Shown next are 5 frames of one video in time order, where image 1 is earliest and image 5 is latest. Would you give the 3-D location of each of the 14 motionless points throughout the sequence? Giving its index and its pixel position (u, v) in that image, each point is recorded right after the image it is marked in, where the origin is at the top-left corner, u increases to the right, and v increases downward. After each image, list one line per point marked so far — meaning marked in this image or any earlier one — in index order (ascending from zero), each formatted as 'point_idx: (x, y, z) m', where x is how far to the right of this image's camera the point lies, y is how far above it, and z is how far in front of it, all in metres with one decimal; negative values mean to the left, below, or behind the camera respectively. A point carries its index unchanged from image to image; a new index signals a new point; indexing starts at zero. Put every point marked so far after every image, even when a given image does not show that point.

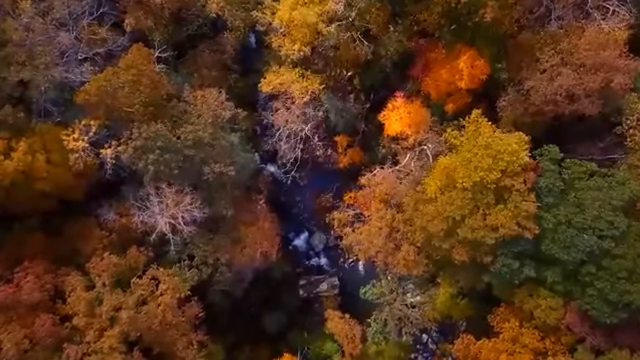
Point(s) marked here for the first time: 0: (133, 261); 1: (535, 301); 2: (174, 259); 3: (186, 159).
0: (-5.2, -2.3, +18.1) m
1: (+6.2, -3.5, +18.8) m
2: (-4.4, -2.4, +19.5) m
3: (-3.7, +0.6, +18.0) m
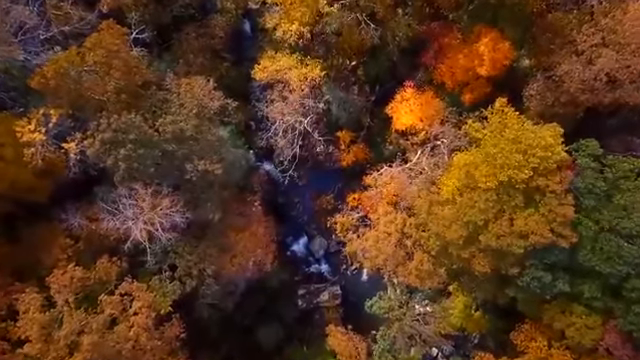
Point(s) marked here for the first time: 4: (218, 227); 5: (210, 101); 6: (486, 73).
0: (-5.2, -2.2, +15.7) m
1: (+6.2, -3.5, +16.3) m
2: (-4.4, -2.4, +17.1) m
3: (-3.7, +0.6, +15.6) m
4: (-2.8, -1.3, +17.9) m
5: (-2.7, +2.0, +16.4) m
6: (+4.6, +3.0, +18.0) m
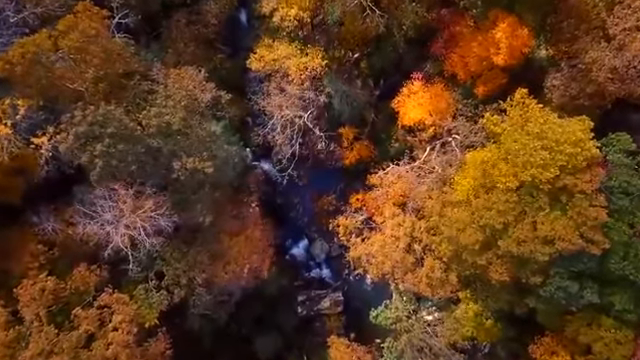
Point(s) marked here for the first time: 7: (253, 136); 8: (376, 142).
0: (-5.2, -2.2, +14.1) m
1: (+6.2, -3.5, +14.8) m
2: (-4.3, -2.3, +15.5) m
3: (-3.7, +0.6, +14.0) m
4: (-2.7, -1.3, +16.3) m
5: (-2.7, +2.0, +14.8) m
6: (+4.6, +3.0, +16.4) m
7: (-1.9, +1.2, +18.4) m
8: (+1.7, +1.1, +19.1) m
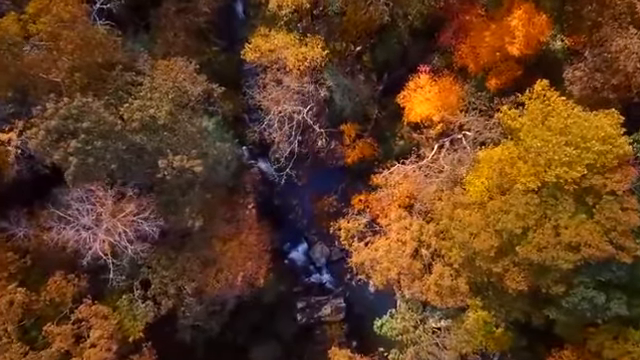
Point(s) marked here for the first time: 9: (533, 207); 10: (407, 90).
0: (-5.2, -2.2, +12.8) m
1: (+6.3, -3.5, +13.5) m
2: (-4.3, -2.4, +14.2) m
3: (-3.7, +0.6, +12.7) m
4: (-2.7, -1.3, +15.0) m
5: (-2.7, +2.0, +13.5) m
6: (+4.6, +3.0, +15.1) m
7: (-1.9, +1.2, +17.1) m
8: (+1.7, +1.1, +17.8) m
9: (+4.1, -0.5, +12.6) m
10: (+2.3, +2.3, +16.6) m
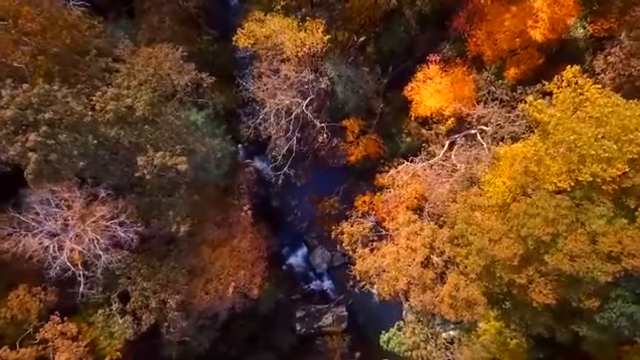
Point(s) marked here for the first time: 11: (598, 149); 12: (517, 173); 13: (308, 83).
0: (-5.2, -2.2, +11.2) m
1: (+6.3, -3.4, +11.9) m
2: (-4.3, -2.3, +12.6) m
3: (-3.7, +0.6, +11.1) m
4: (-2.7, -1.3, +13.5) m
5: (-2.7, +2.0, +11.9) m
6: (+4.6, +3.0, +13.6) m
7: (-1.9, +1.3, +15.5) m
8: (+1.7, +1.1, +16.2) m
9: (+4.2, -0.5, +11.1) m
10: (+2.3, +2.3, +15.0) m
11: (+4.6, +0.5, +10.9) m
12: (+3.6, +0.1, +12.0) m
13: (-0.2, +2.2, +14.5) m
